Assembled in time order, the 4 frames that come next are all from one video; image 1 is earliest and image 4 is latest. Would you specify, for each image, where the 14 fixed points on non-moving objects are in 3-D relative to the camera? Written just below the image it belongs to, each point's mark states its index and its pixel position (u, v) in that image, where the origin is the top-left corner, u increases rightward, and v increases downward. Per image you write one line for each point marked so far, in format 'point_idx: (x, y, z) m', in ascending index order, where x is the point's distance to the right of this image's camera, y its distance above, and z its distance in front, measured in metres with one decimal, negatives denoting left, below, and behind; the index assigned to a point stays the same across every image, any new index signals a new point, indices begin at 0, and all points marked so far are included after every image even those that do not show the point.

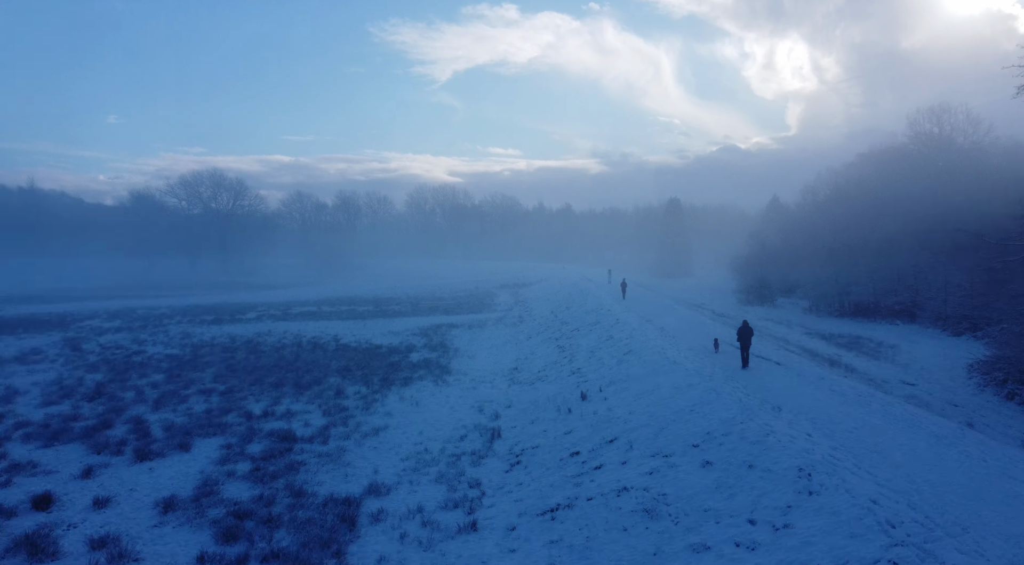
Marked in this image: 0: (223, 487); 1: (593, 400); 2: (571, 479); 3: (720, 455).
0: (-6.2, -4.4, +13.6) m
1: (+2.2, -3.2, +17.2) m
2: (+1.1, -3.9, +12.4) m
3: (+3.7, -3.1, +11.1) m
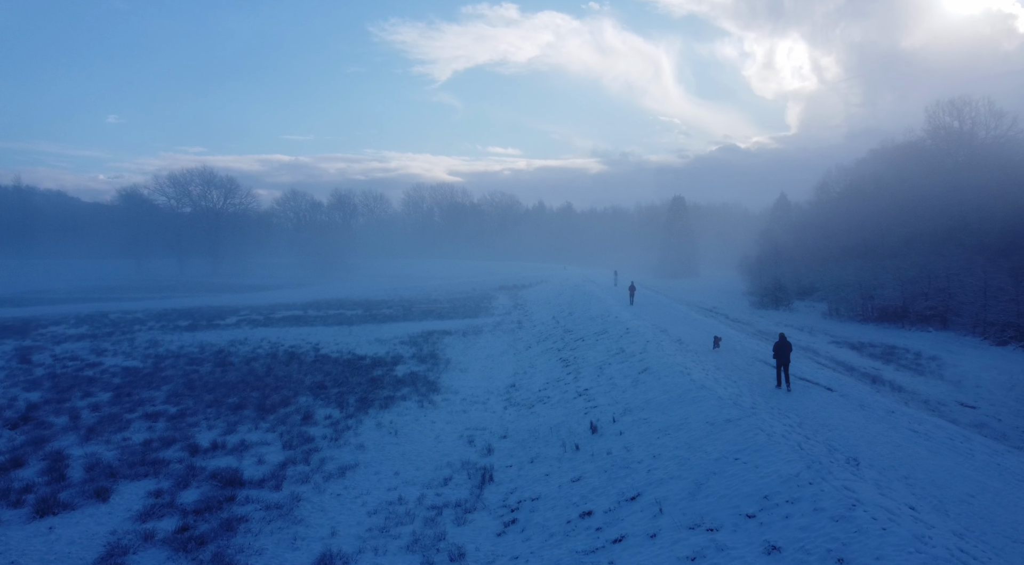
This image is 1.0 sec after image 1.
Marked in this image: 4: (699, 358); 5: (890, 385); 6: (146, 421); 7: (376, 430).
0: (-6.3, -4.6, +10.6) m
1: (+2.1, -3.4, +14.2) m
2: (+1.0, -4.1, +9.4) m
3: (+3.6, -3.3, +8.1) m
4: (+5.4, -2.2, +18.1) m
5: (+11.5, -3.1, +19.3) m
6: (-10.6, -4.0, +18.4) m
7: (-3.7, -4.1, +17.4) m
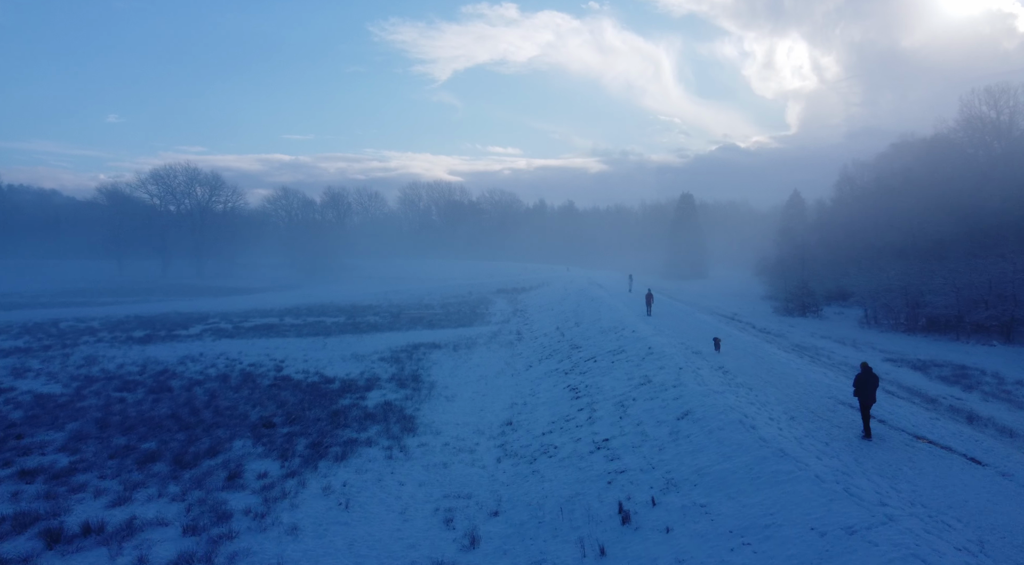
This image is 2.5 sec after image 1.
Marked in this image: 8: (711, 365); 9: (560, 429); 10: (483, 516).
0: (-6.4, -4.9, +5.9) m
1: (+2.0, -3.7, +9.5) m
2: (+0.9, -4.4, +4.7) m
3: (+3.4, -3.6, +3.4) m
4: (+5.3, -2.5, +13.5) m
5: (+11.4, -3.4, +14.6) m
6: (-10.7, -4.3, +13.7) m
7: (-3.8, -4.4, +12.8) m
8: (+5.4, -2.2, +17.2) m
9: (+1.2, -3.7, +15.9) m
10: (-0.5, -4.3, +11.7) m
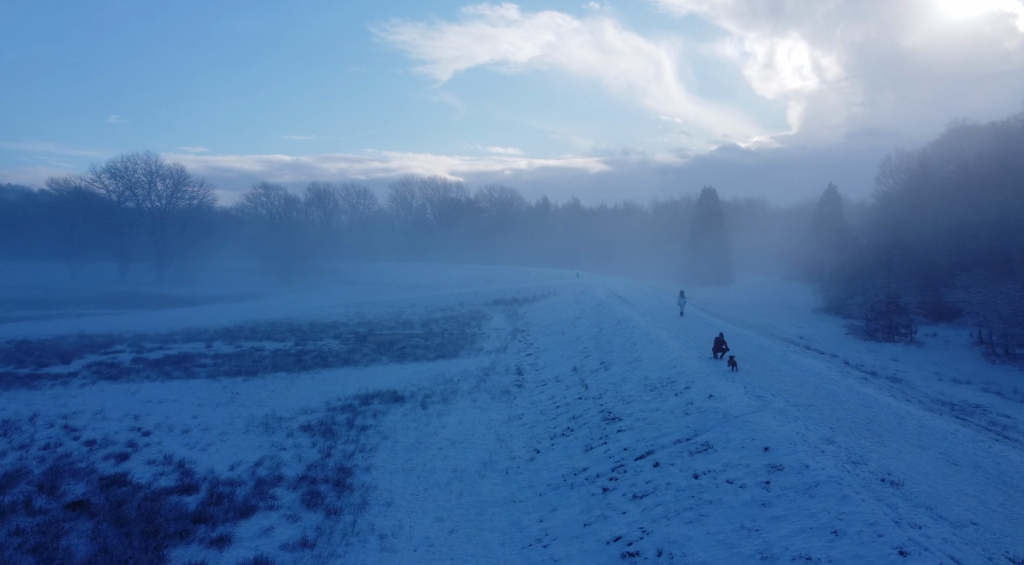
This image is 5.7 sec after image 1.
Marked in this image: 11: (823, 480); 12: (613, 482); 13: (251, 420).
0: (-6.6, -5.6, -4.2) m
1: (+1.8, -4.4, -0.6) m
2: (+0.8, -5.1, -5.4) m
3: (+3.3, -4.3, -6.7) m
4: (+5.1, -3.2, +3.4) m
5: (+11.2, -4.1, +4.5) m
6: (-10.9, -5.1, +3.6) m
7: (-4.0, -5.1, +2.7) m
8: (+5.3, -3.0, +7.1) m
9: (+1.1, -4.4, +5.8) m
10: (-0.7, -5.0, +1.6) m
11: (+4.6, -2.9, +9.3) m
12: (+2.0, -3.8, +12.2) m
13: (-7.9, -4.1, +19.3) m
